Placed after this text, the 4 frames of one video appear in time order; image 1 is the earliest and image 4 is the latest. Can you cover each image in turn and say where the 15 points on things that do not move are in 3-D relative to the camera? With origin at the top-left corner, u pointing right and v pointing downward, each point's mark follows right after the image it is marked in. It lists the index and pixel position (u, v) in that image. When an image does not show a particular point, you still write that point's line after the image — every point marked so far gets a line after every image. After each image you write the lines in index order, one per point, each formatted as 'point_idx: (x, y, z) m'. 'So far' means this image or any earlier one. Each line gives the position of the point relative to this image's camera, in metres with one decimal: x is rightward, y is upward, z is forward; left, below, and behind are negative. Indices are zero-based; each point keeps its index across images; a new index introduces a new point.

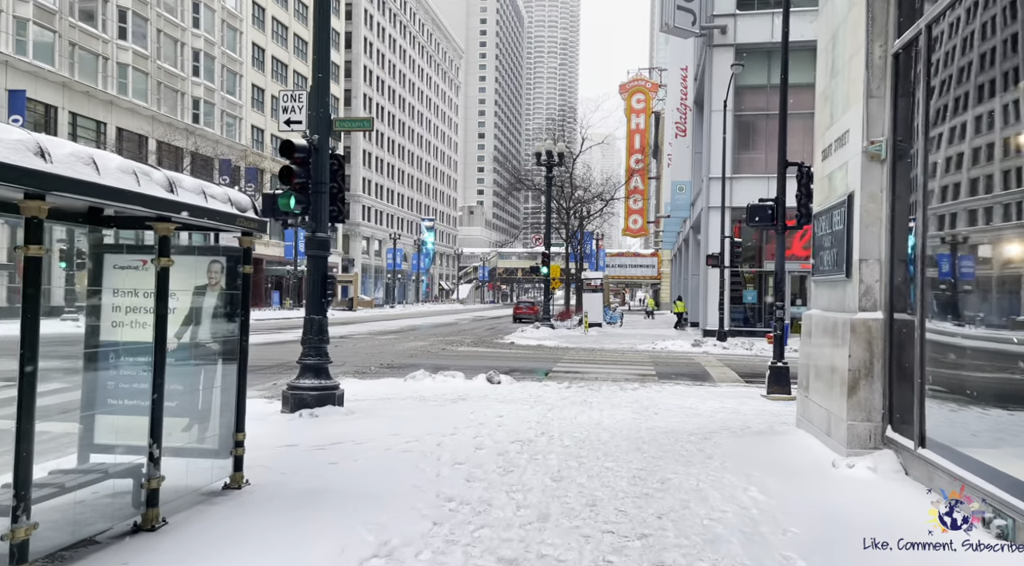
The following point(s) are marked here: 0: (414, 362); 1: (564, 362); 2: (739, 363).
0: (-2.2, -1.7, +17.8) m
1: (+1.2, -1.9, +19.1) m
2: (+5.3, -1.9, +18.8) m
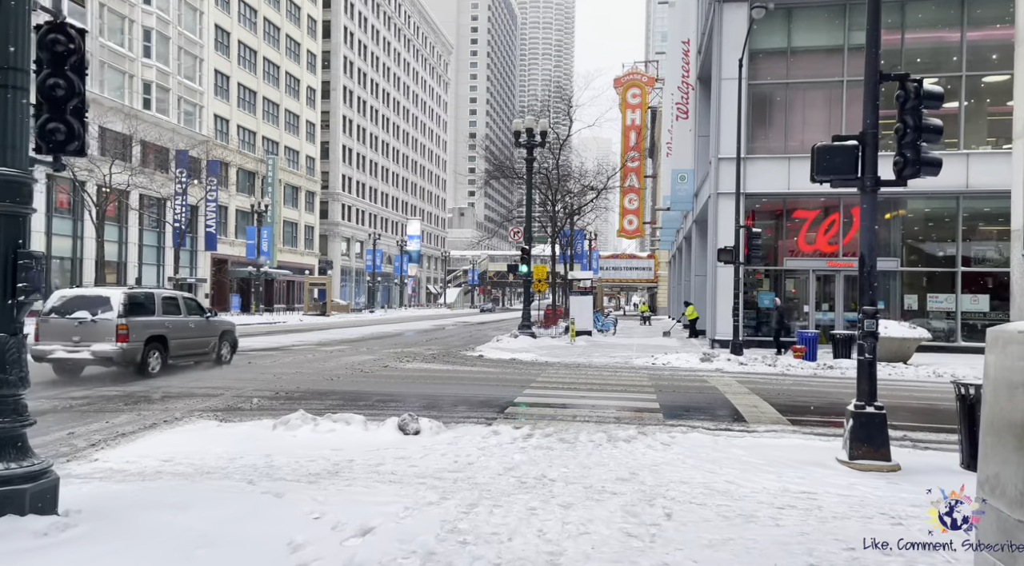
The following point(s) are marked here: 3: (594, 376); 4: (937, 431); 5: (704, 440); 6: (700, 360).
0: (-3.0, -1.7, +13.0) m
1: (+0.4, -1.8, +14.3) m
2: (+4.5, -1.9, +14.1) m
3: (+1.7, -1.9, +16.9) m
4: (+5.0, -1.8, +9.6) m
5: (+2.1, -1.7, +8.9) m
6: (+4.5, -1.9, +19.6) m
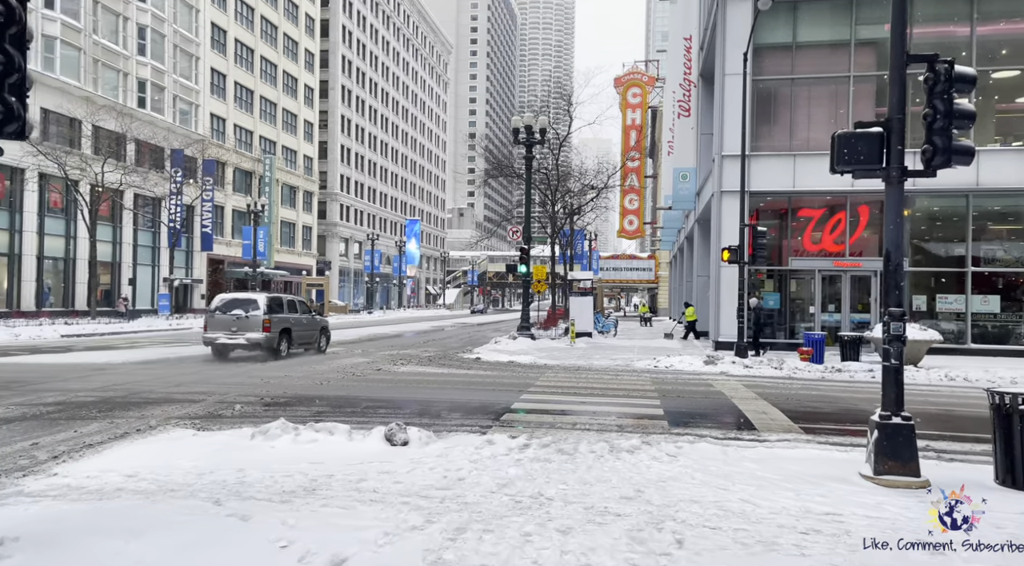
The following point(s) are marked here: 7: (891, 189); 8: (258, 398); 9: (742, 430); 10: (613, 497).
0: (-3.0, -1.7, +12.5) m
1: (+0.4, -1.8, +13.7) m
2: (+4.4, -1.9, +13.5) m
3: (+1.7, -1.9, +16.3) m
4: (+5.0, -1.8, +9.0) m
5: (+2.1, -1.7, +8.4) m
6: (+4.5, -1.9, +19.0) m
7: (+3.2, +0.8, +6.8) m
8: (-3.7, -1.6, +11.7) m
9: (+2.8, -1.8, +9.8) m
10: (+0.7, -1.6, +6.0) m
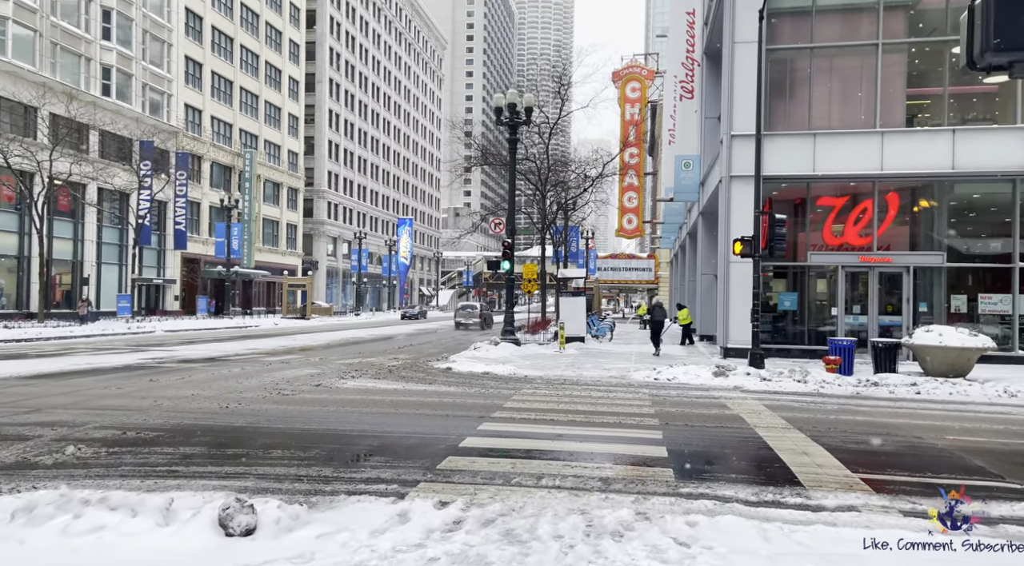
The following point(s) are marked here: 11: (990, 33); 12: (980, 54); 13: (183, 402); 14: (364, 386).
0: (-3.5, -1.6, +9.4) m
1: (-0.2, -1.8, +10.7) m
2: (+3.9, -1.8, +10.5) m
3: (+1.1, -1.9, +13.3) m
4: (+4.4, -1.7, +6.0) m
5: (+1.5, -1.6, +5.3) m
6: (+4.0, -1.8, +16.0) m
7: (+2.7, +0.9, +3.8) m
8: (-4.2, -1.6, +8.7) m
9: (+2.3, -1.7, +6.8) m
10: (+0.2, -1.5, +2.9) m
11: (+2.2, +1.2, +3.8) m
12: (+2.2, +1.1, +3.8) m
13: (-4.6, -1.7, +11.4) m
14: (-2.6, -1.8, +14.6) m
